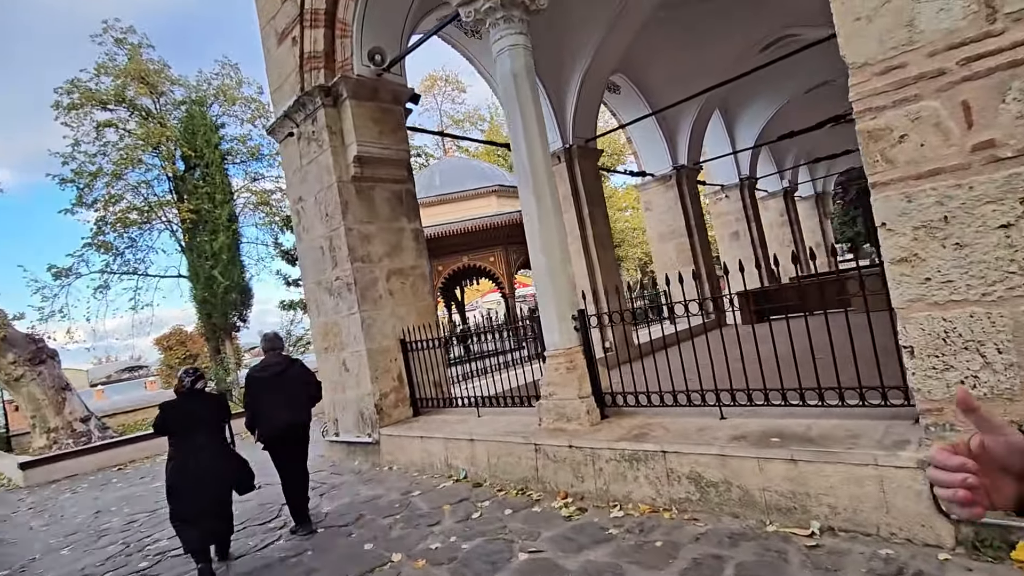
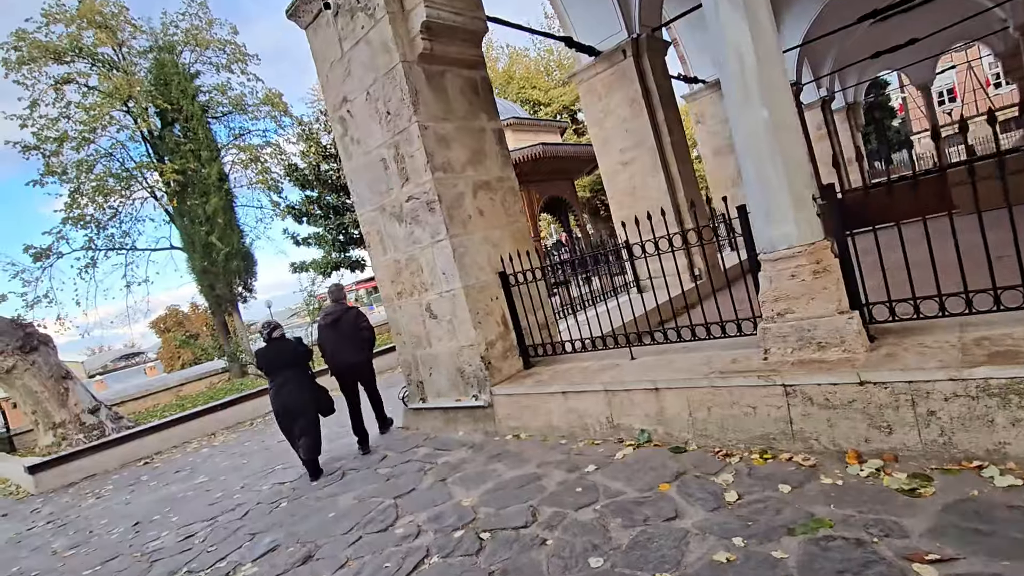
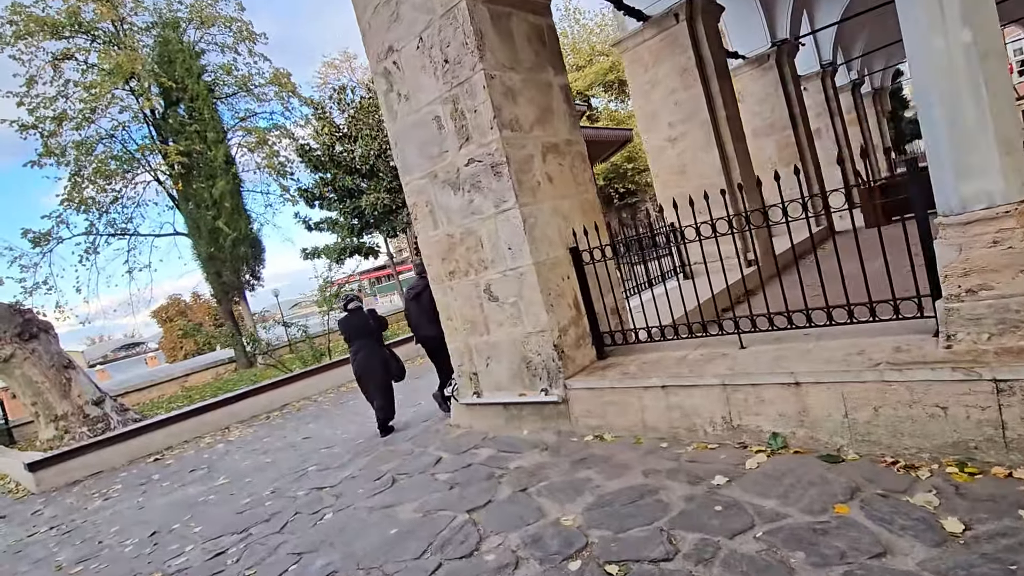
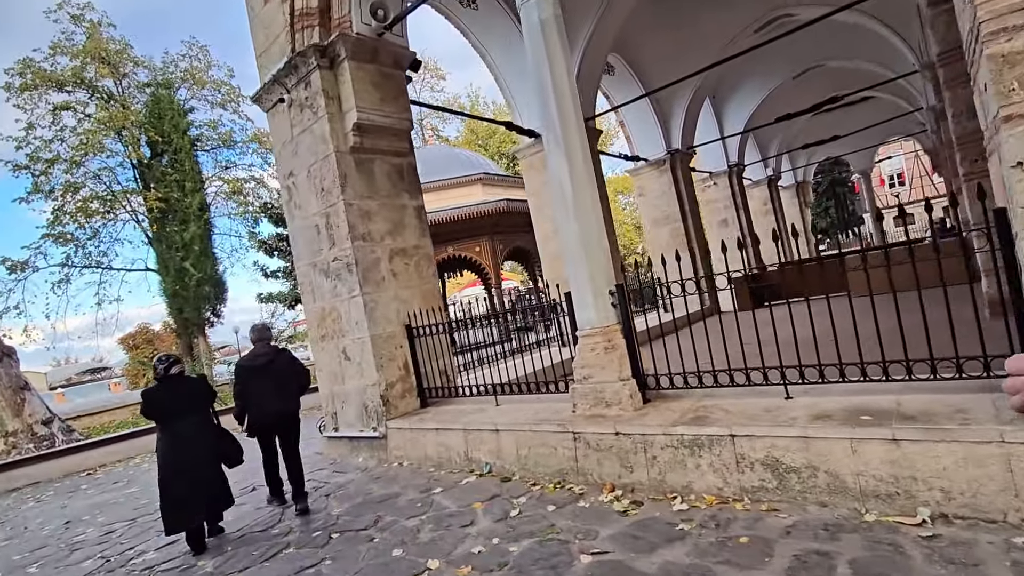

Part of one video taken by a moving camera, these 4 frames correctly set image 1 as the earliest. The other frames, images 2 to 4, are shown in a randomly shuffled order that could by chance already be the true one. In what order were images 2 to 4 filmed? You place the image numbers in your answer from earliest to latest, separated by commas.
4, 2, 3
